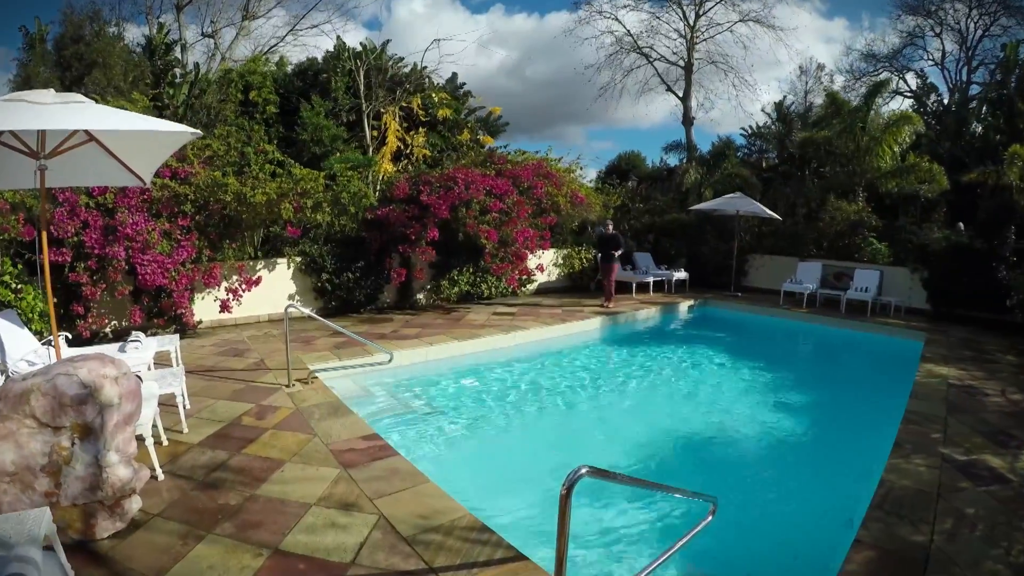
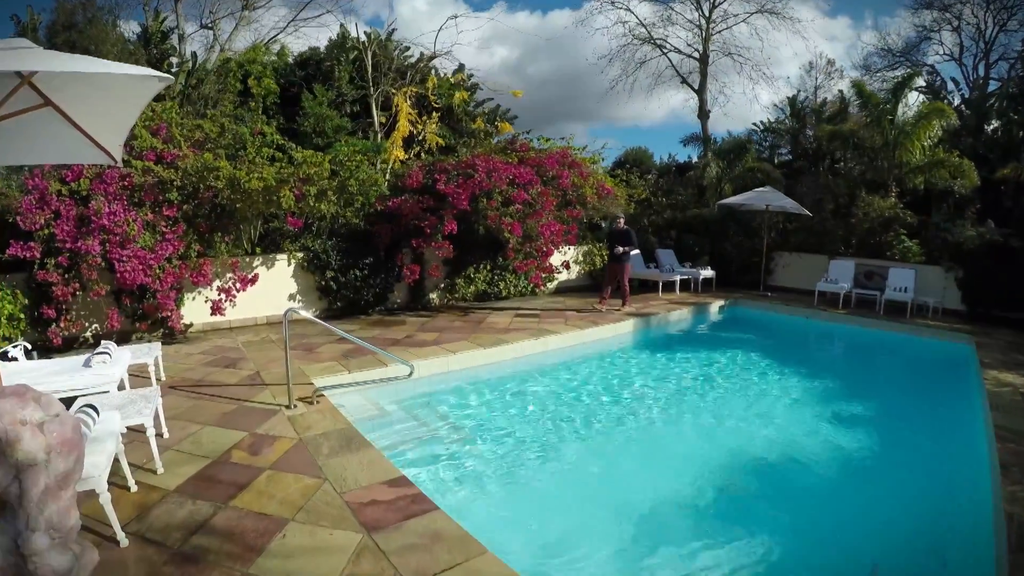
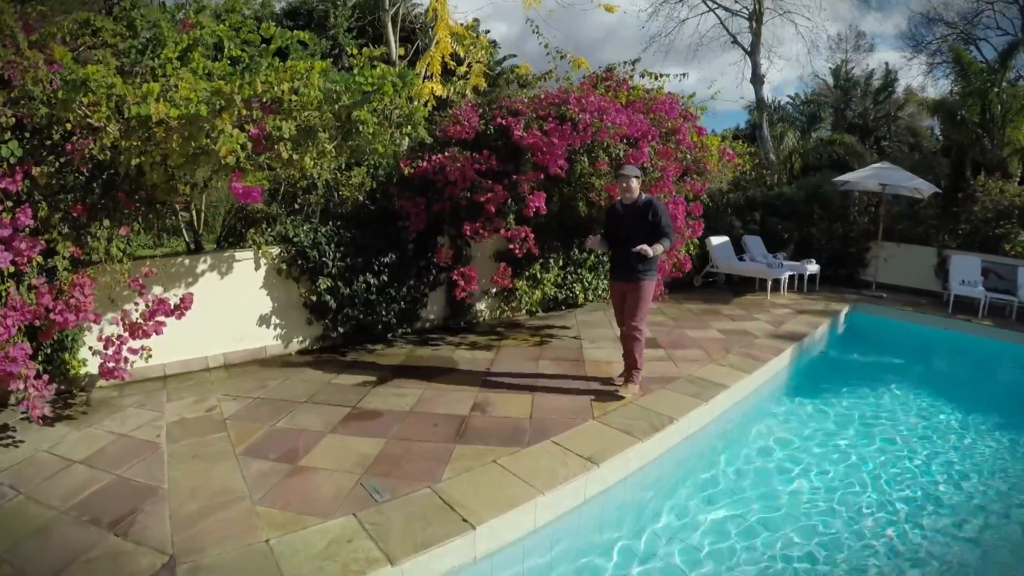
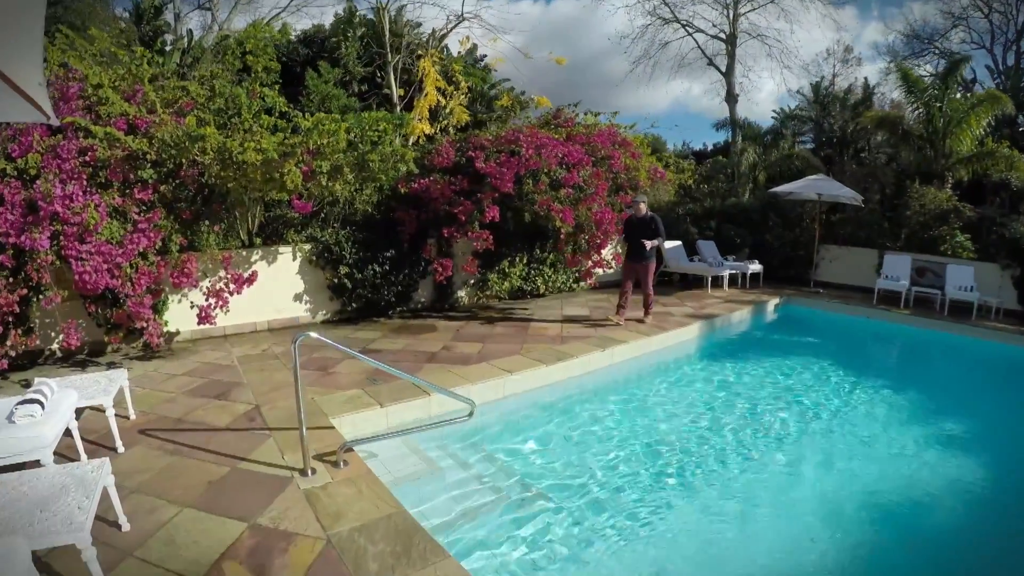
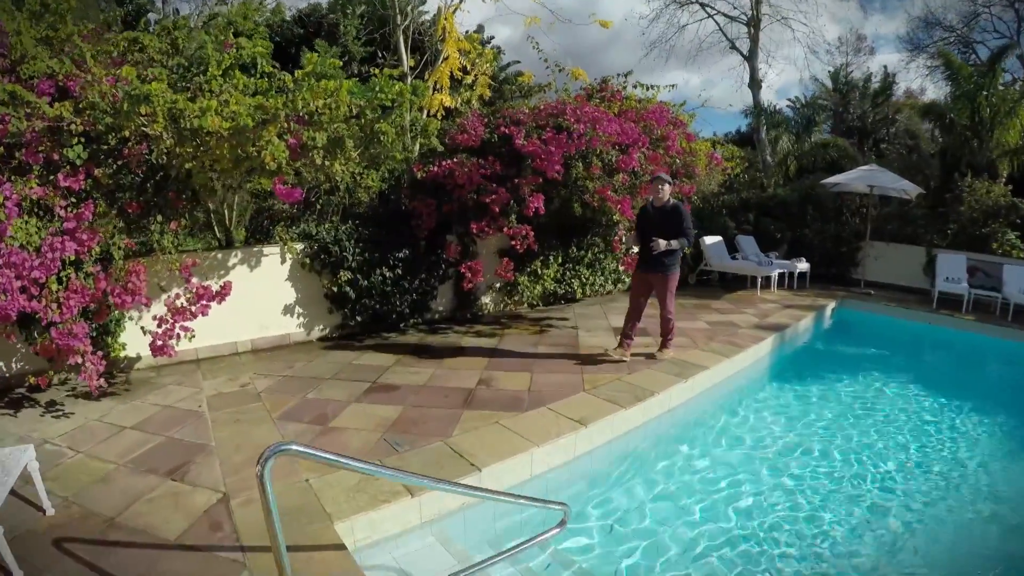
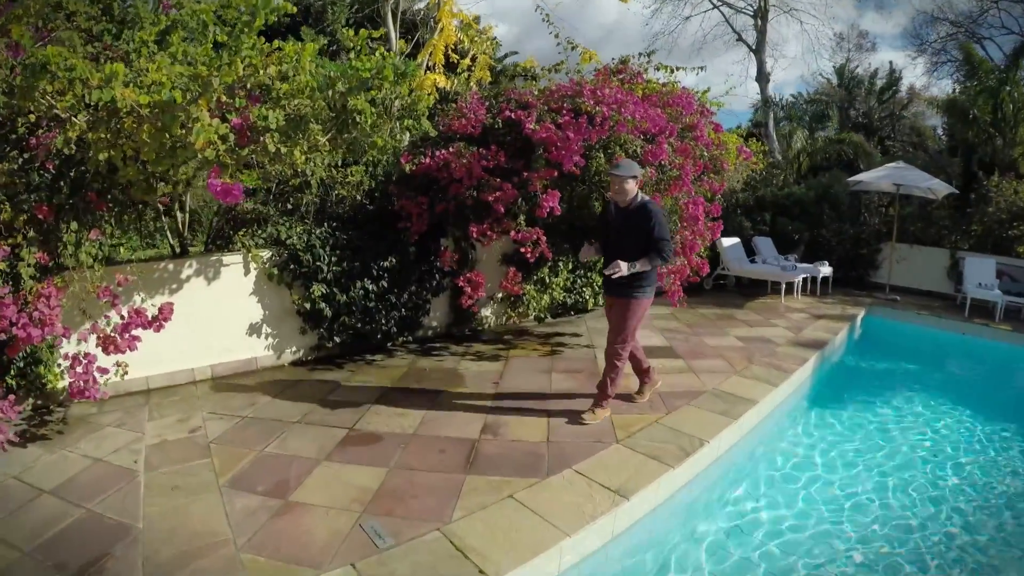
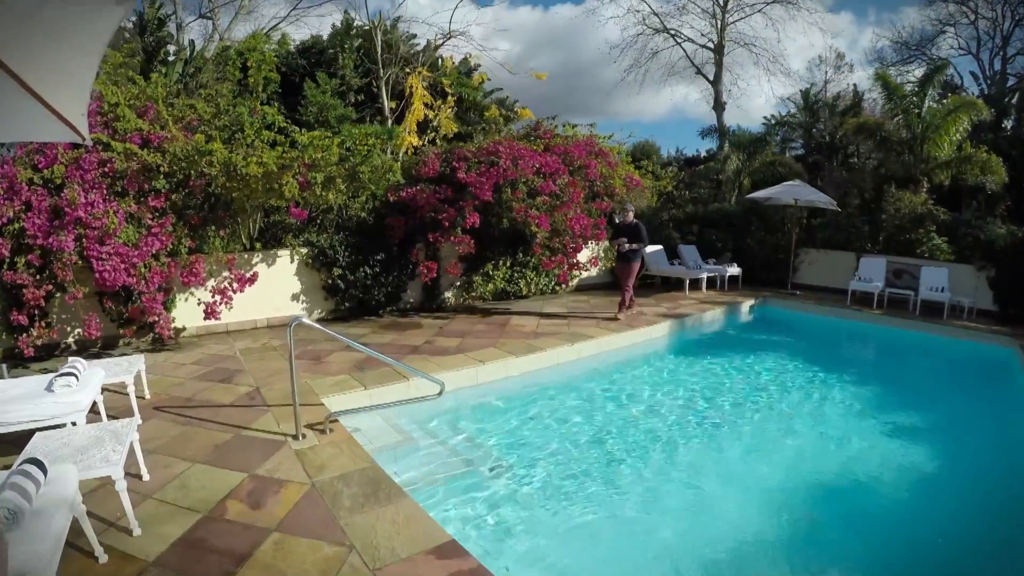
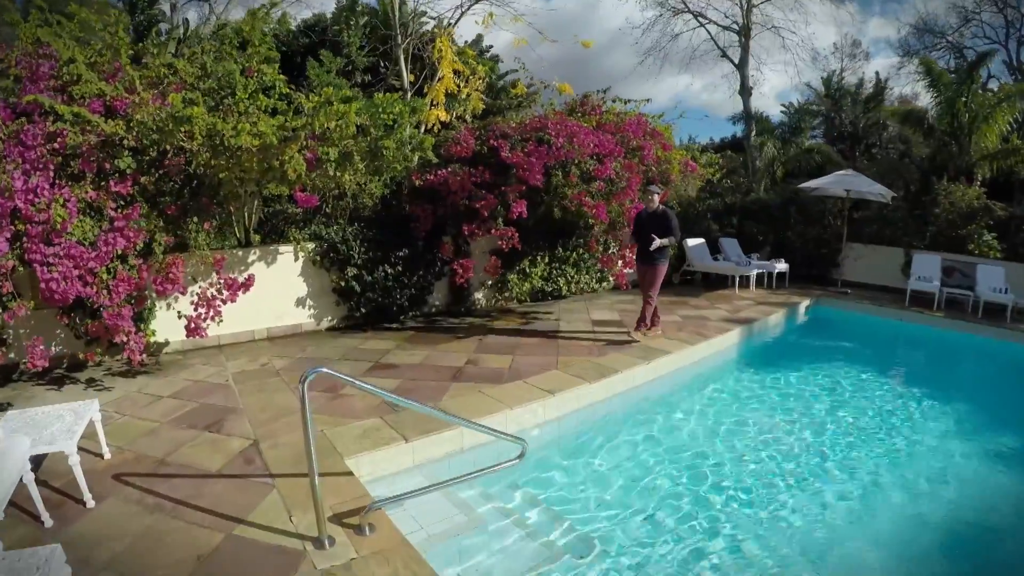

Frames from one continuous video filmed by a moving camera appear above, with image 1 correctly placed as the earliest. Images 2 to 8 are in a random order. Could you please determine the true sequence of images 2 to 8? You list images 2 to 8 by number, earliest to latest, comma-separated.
2, 7, 4, 8, 5, 3, 6
